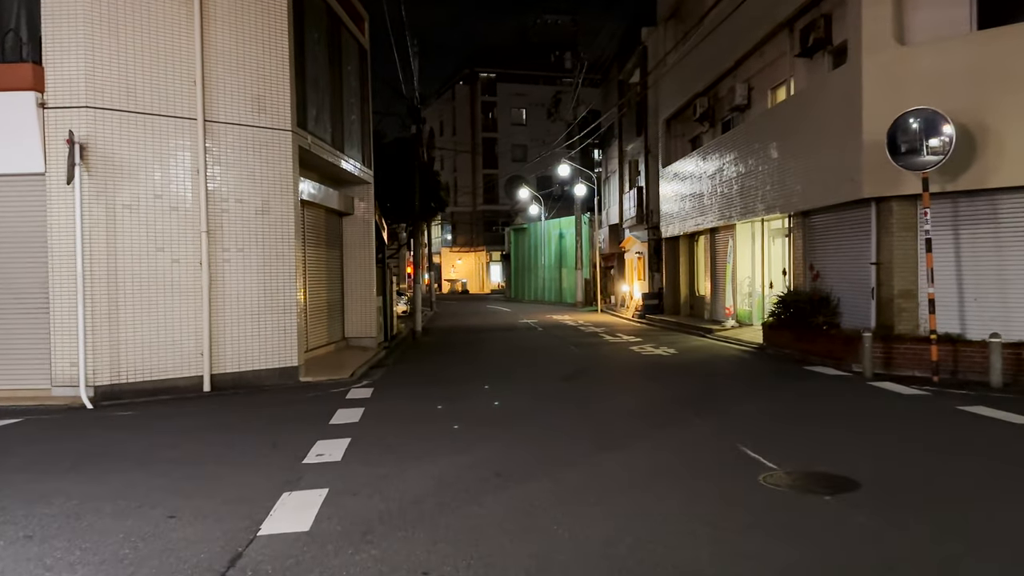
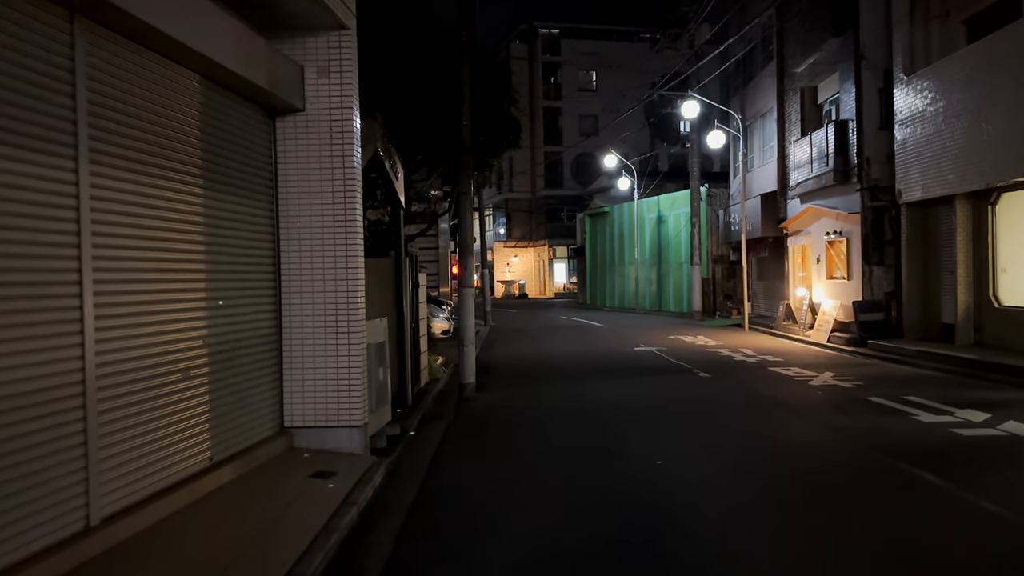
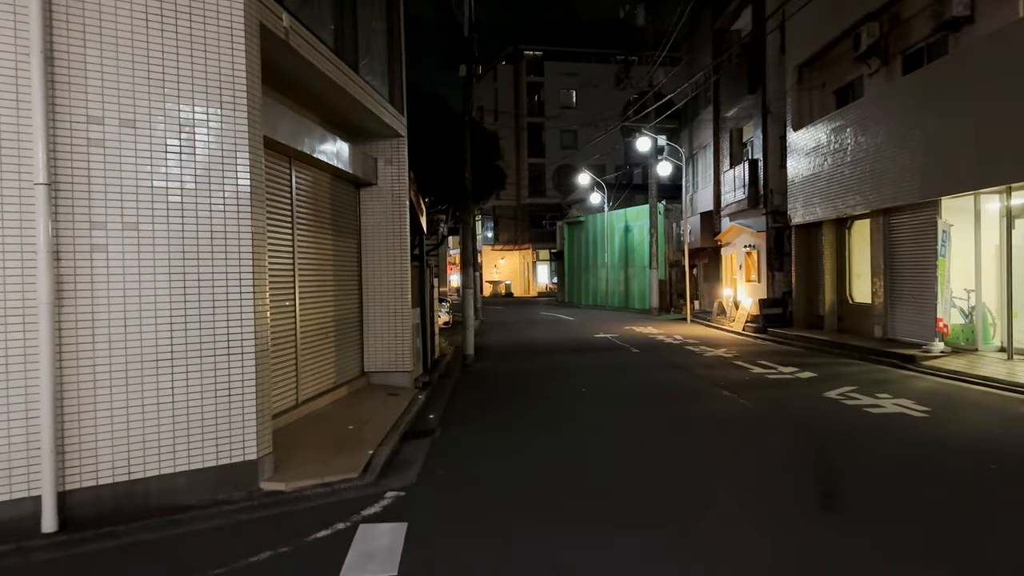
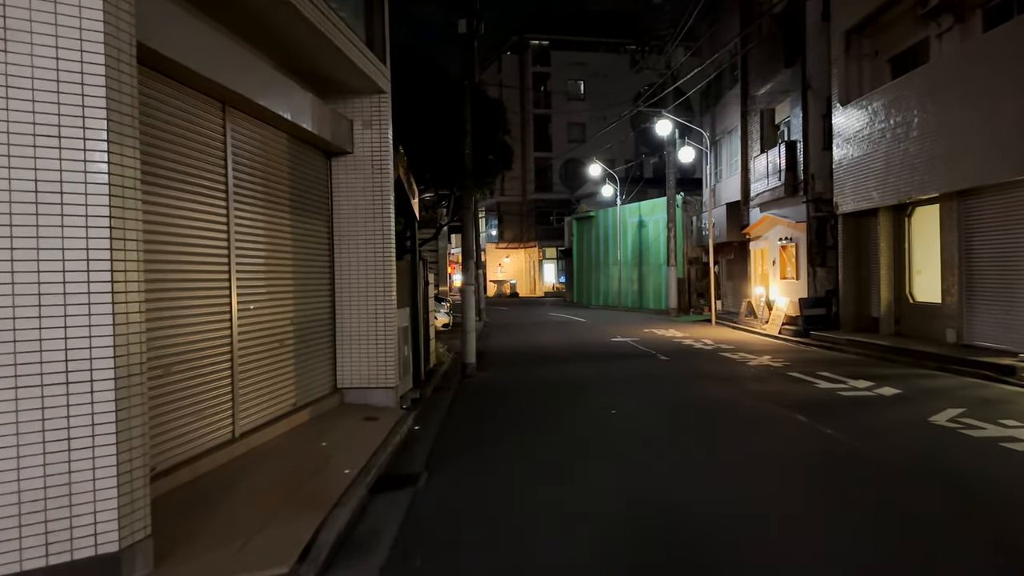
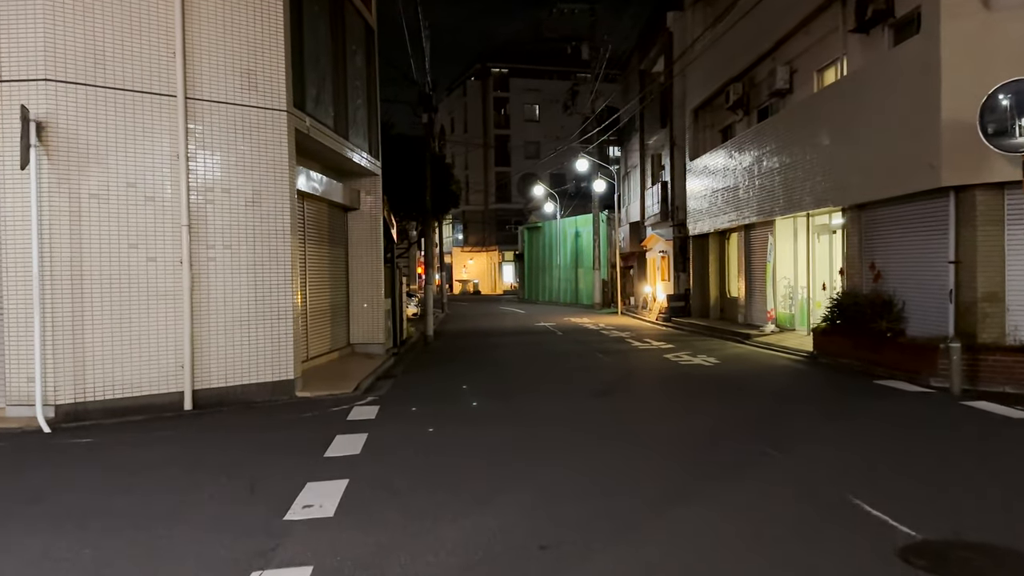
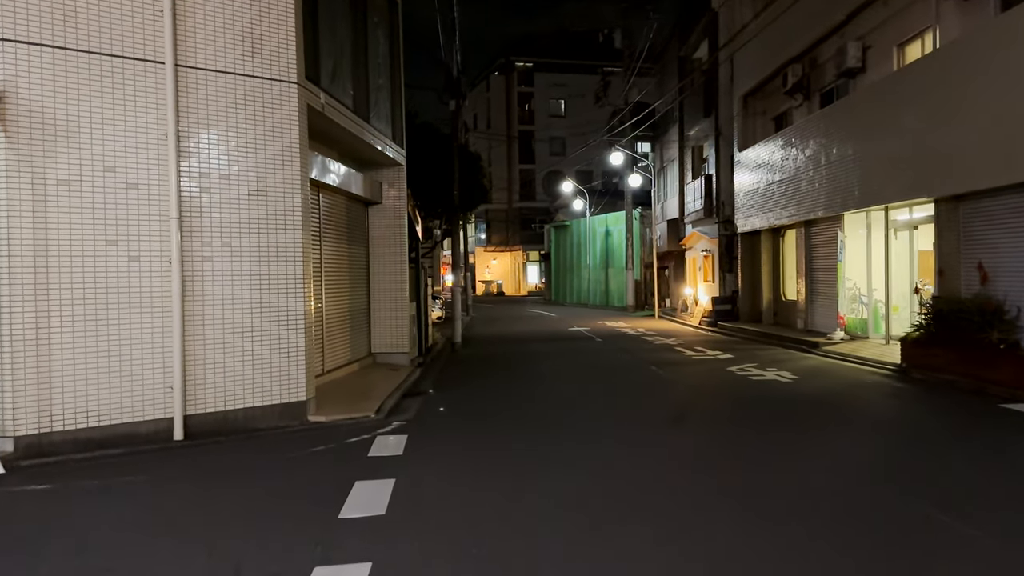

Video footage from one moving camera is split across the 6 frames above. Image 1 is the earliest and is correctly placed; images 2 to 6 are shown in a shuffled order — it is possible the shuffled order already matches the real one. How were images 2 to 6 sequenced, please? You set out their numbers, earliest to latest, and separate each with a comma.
5, 6, 3, 4, 2
